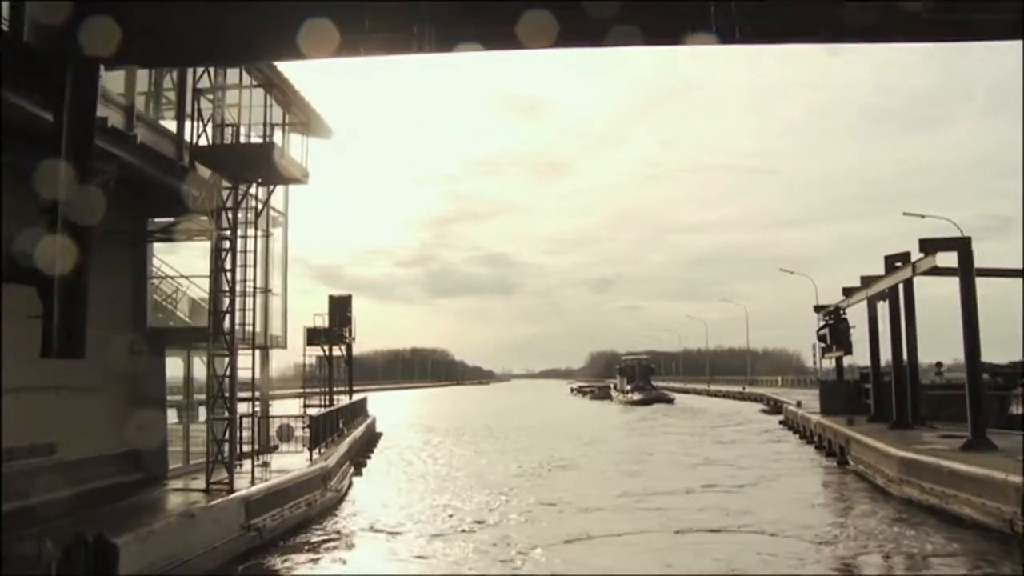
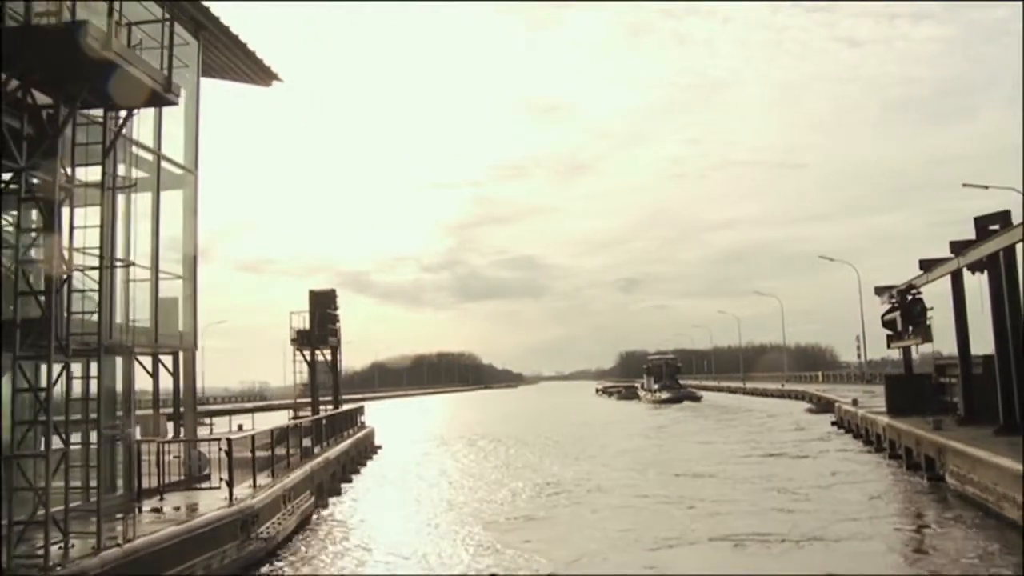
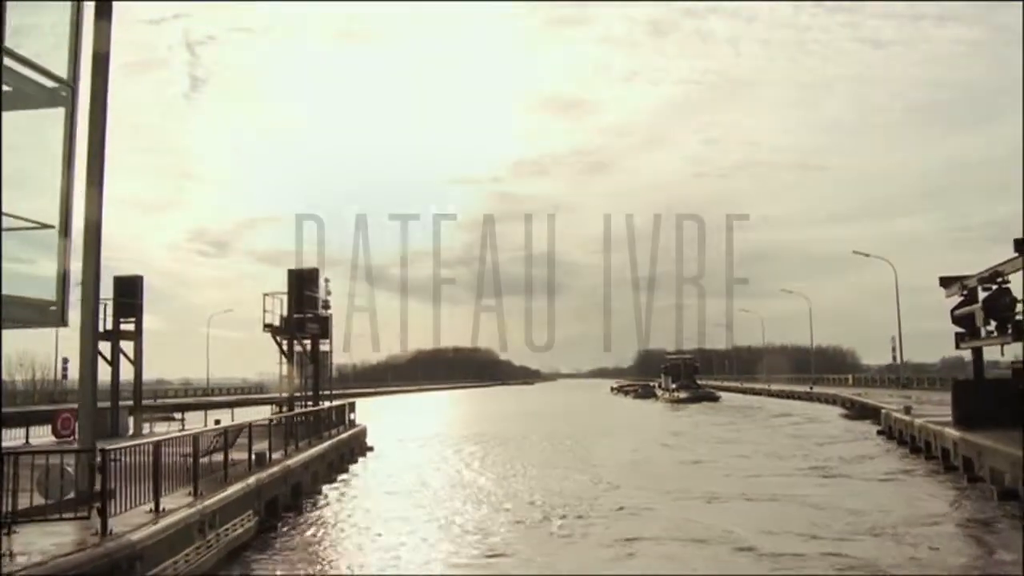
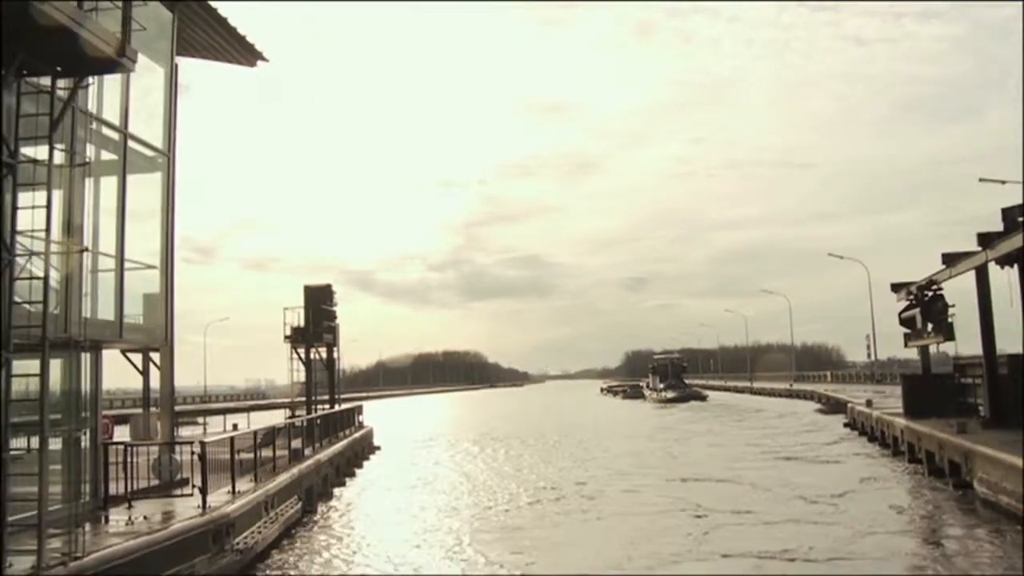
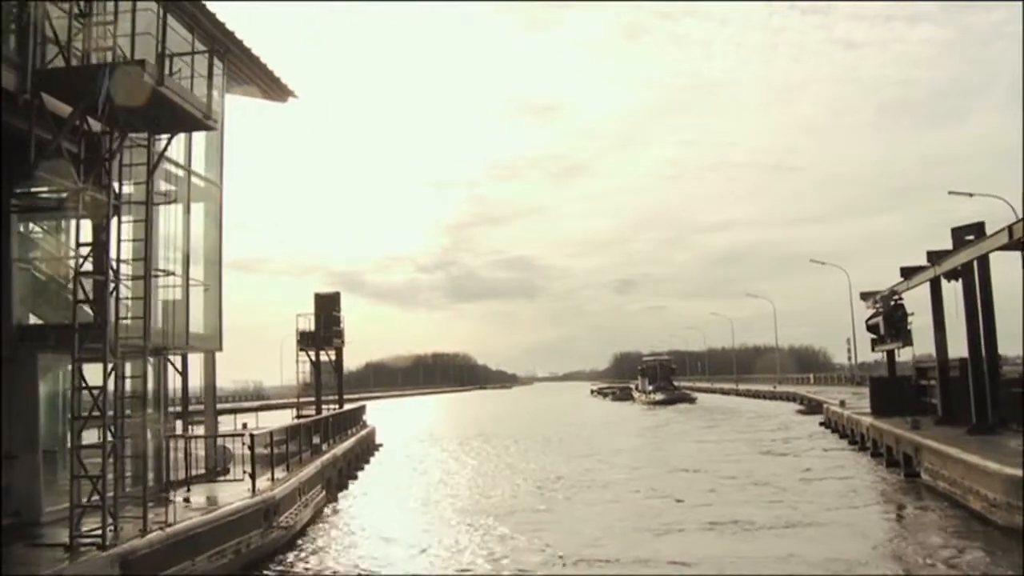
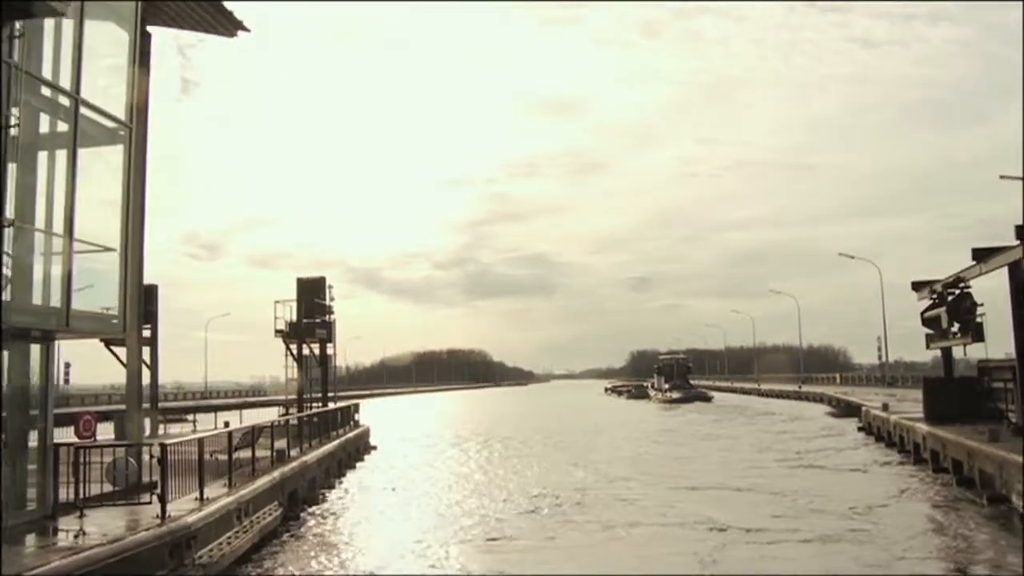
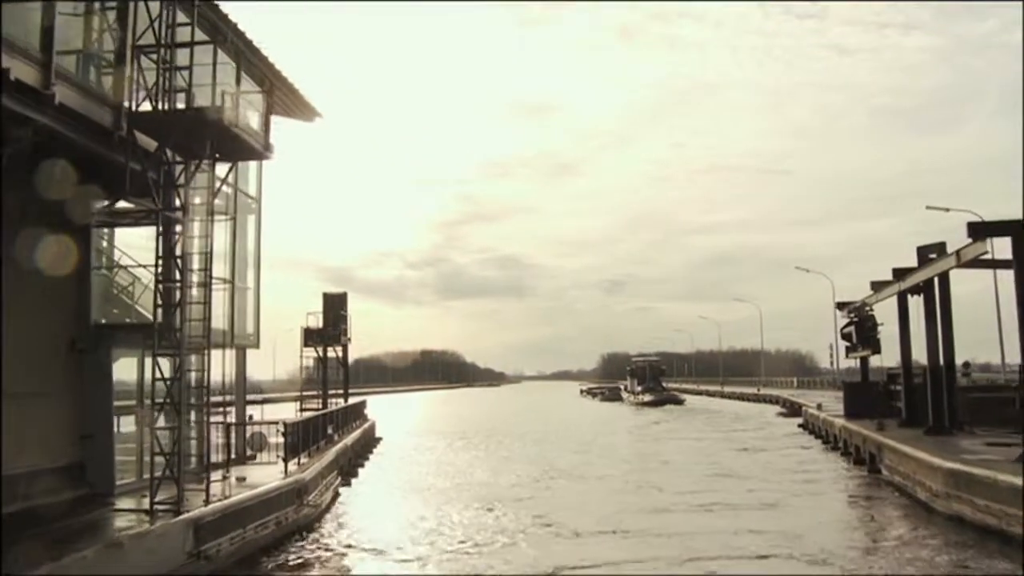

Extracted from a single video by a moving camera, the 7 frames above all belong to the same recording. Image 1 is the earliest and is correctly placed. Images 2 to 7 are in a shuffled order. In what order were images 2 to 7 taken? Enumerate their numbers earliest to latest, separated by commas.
7, 5, 2, 4, 6, 3
